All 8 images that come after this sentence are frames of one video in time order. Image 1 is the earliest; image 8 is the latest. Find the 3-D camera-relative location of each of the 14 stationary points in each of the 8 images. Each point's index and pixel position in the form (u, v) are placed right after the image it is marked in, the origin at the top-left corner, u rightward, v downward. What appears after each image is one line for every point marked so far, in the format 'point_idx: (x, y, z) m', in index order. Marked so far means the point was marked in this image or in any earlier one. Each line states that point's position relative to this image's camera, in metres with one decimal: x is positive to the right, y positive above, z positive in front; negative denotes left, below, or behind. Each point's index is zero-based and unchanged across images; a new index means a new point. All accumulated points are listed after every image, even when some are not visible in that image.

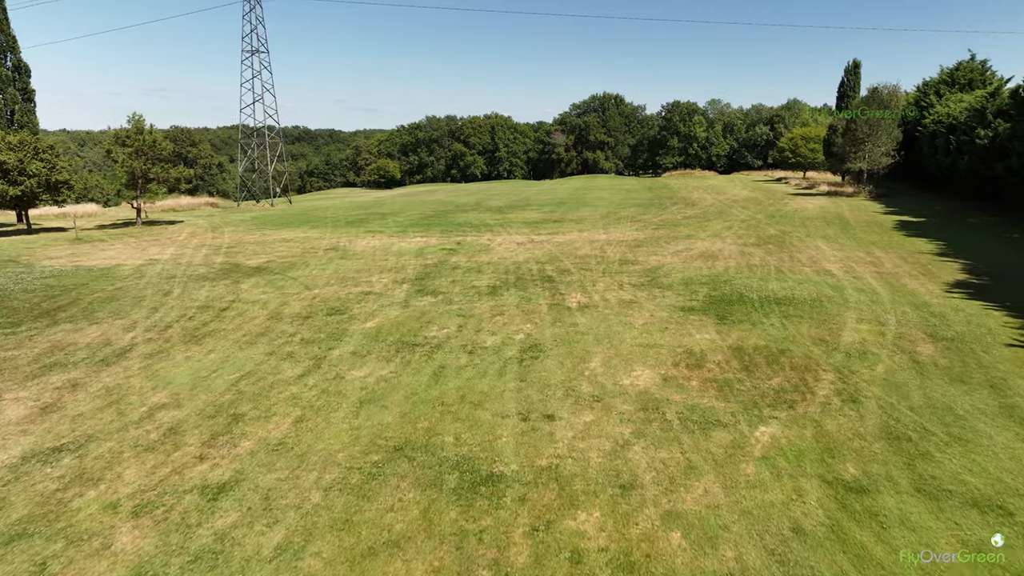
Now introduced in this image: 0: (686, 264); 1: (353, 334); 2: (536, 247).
0: (+3.3, +0.4, +13.3) m
1: (-1.9, -0.6, +8.6) m
2: (+0.5, +0.9, +16.0) m
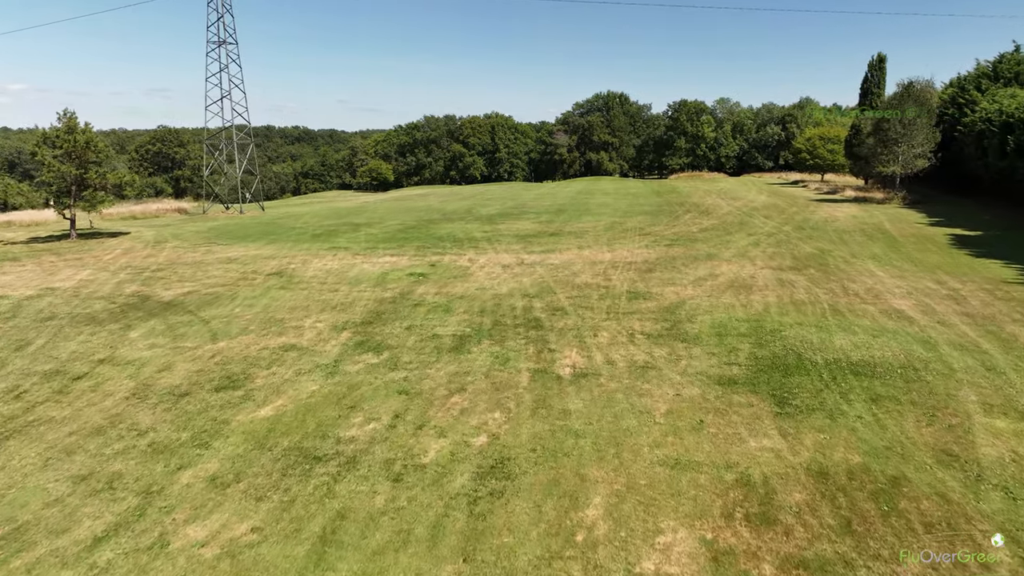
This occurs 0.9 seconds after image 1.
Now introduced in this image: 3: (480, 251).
0: (+2.9, -0.2, +10.4) m
1: (-2.3, -1.2, +5.7) m
2: (+0.2, +0.3, +13.2) m
3: (-0.7, +0.8, +16.0) m
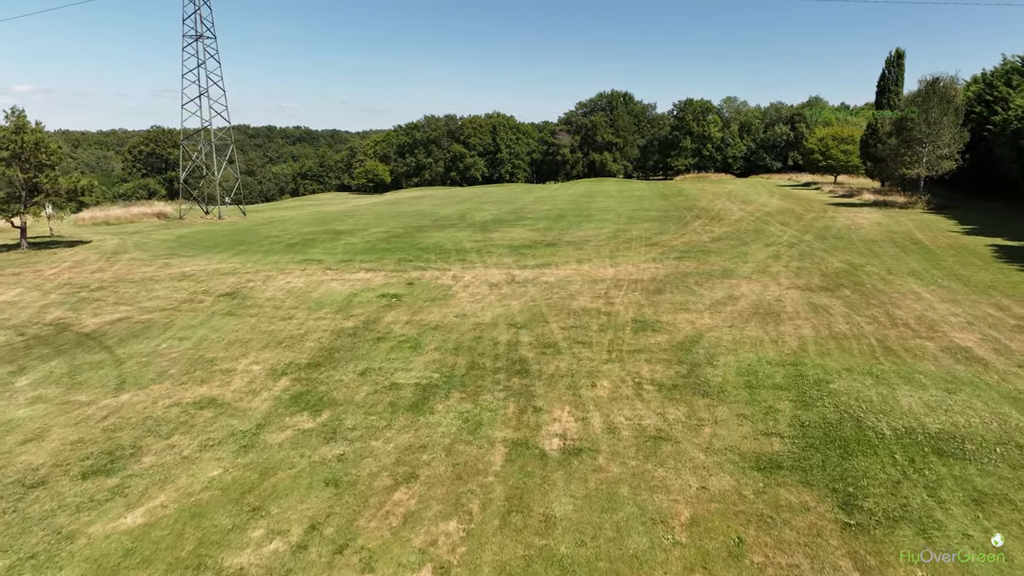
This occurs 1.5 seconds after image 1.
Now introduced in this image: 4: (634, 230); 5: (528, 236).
0: (+2.7, -0.6, +8.7) m
1: (-2.5, -1.5, +4.0) m
2: (0.0, -0.1, +11.4) m
3: (-0.9, +0.4, +14.3) m
4: (+3.4, +1.6, +19.9) m
5: (+0.4, +1.4, +19.2) m
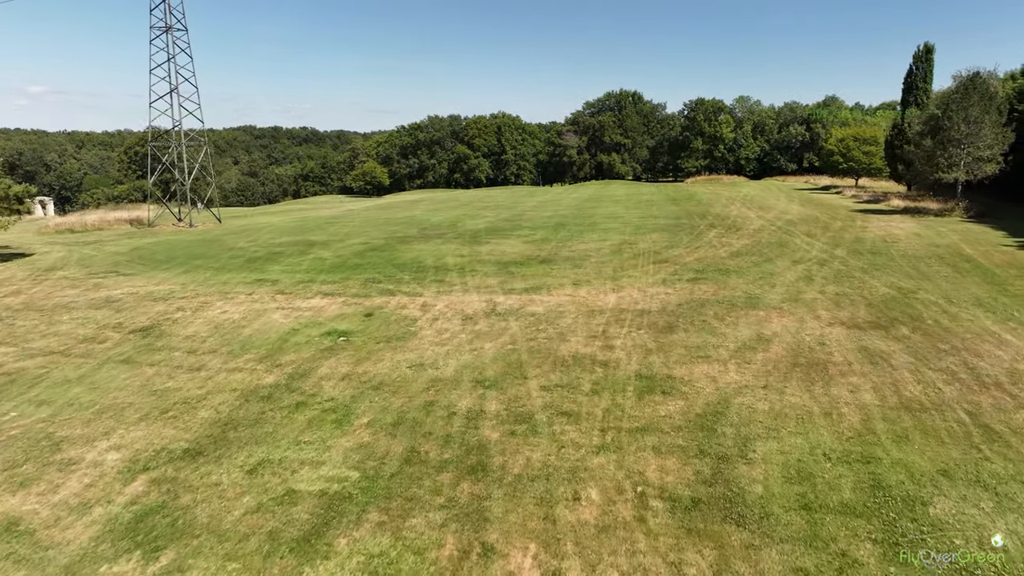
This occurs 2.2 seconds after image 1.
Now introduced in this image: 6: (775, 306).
0: (+2.4, -1.0, +6.5) m
1: (-2.9, -2.0, +1.9) m
2: (-0.3, -0.5, +9.3) m
3: (-1.2, 0.0, +12.2) m
4: (+3.2, +1.1, +17.8) m
5: (+0.2, +0.9, +17.1) m
6: (+3.9, -0.2, +10.5) m
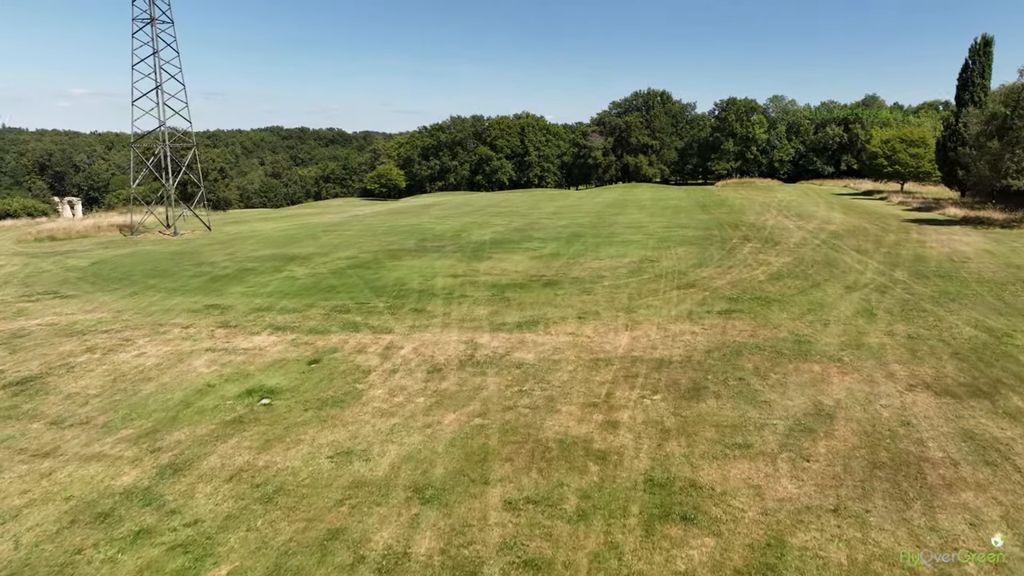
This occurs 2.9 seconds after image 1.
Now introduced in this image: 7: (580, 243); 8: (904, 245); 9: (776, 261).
0: (+2.0, -1.5, +4.2) m
1: (-3.4, -2.4, -0.2) m
2: (-0.5, -1.0, +7.1) m
3: (-1.3, -0.5, +10.0) m
4: (+3.3, +0.6, +15.4) m
5: (+0.3, +0.4, +14.9) m
6: (+3.7, -0.7, +8.2) m
7: (+1.8, +1.2, +18.6) m
8: (+9.5, +1.0, +17.2) m
9: (+5.6, +0.6, +14.9) m
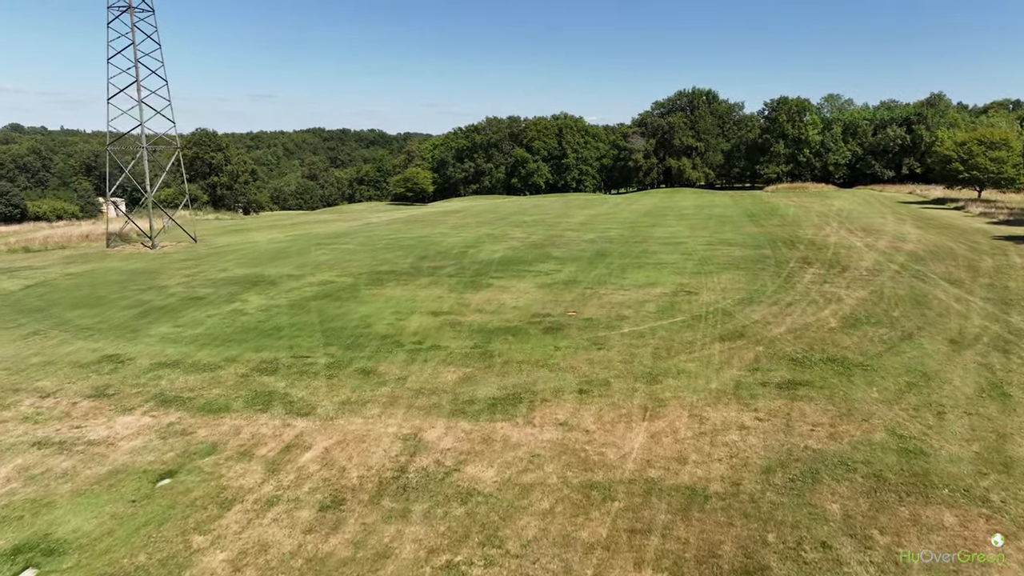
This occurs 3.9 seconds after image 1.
0: (+1.4, -2.2, +1.3) m
1: (-4.3, -3.0, -2.8) m
2: (-1.0, -1.6, +4.3) m
3: (-1.6, -1.1, +7.2) m
4: (+3.3, -0.1, +12.4) m
5: (+0.3, -0.2, +12.0) m
6: (+3.3, -1.4, +5.1) m
7: (+2.0, +0.5, +15.7) m
8: (+9.7, +0.3, +13.8) m
9: (+5.6, -0.1, +11.7) m
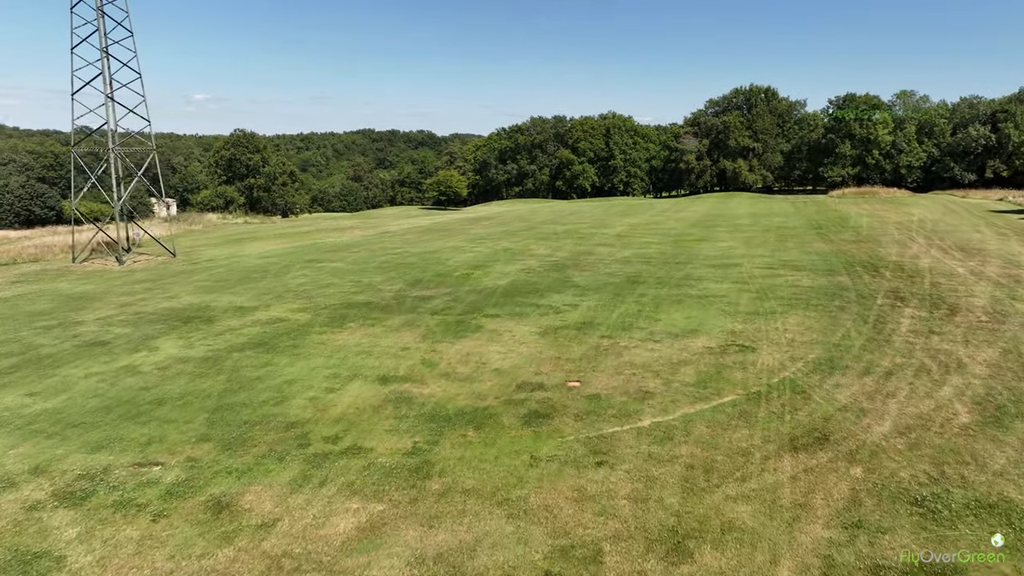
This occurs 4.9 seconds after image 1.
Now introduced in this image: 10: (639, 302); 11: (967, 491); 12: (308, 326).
0: (+0.4, -2.8, -1.9) m
1: (-5.6, -3.6, -5.6) m
2: (-1.7, -2.3, +1.2) m
3: (-2.1, -1.7, +4.2) m
4: (+3.2, -0.8, +9.0) m
5: (+0.1, -0.9, +8.8) m
6: (+2.6, -2.1, +1.7) m
7: (+2.1, -0.2, +12.4) m
8: (+9.6, -0.5, +10.0) m
9: (+5.4, -0.9, +8.2) m
10: (+2.2, -0.2, +12.2) m
11: (+3.4, -1.5, +5.3) m
12: (-3.0, -0.5, +10.7) m
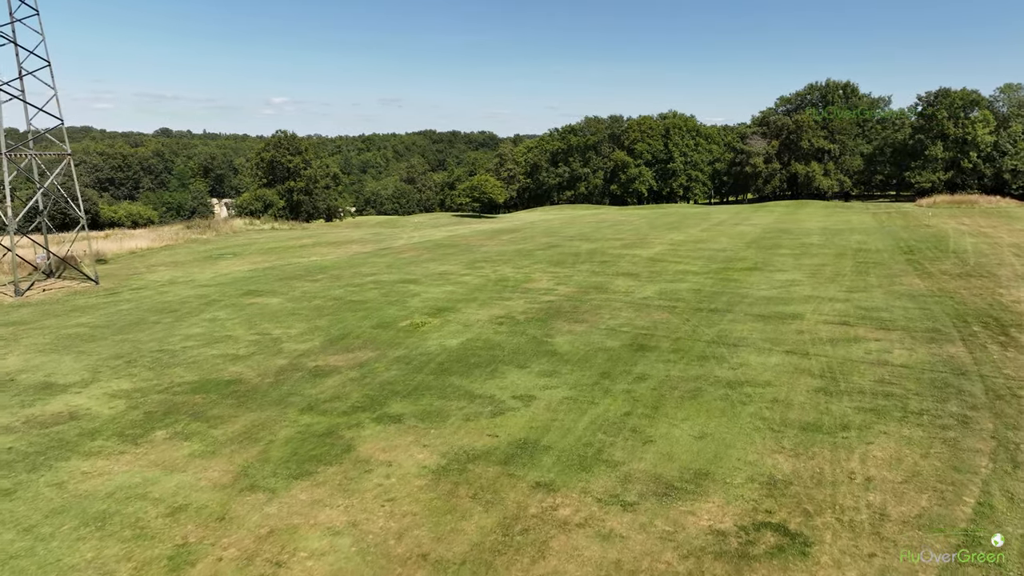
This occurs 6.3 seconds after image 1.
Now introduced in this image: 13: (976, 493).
0: (-1.7, -3.7, -6.1) m
1: (-8.1, -4.3, -9.2) m
2: (-3.6, -3.1, -2.7) m
3: (-3.7, -2.6, +0.3) m
4: (+2.0, -1.7, +4.6) m
5: (-1.0, -1.7, +4.7) m
6: (+0.8, -3.0, -2.6) m
7: (+1.3, -1.1, +8.0) m
8: (+8.5, -1.6, +5.0) m
9: (+4.1, -1.8, +3.6) m
10: (+1.4, -1.1, +7.9) m
11: (+1.9, -2.4, +0.9) m
12: (-4.0, -1.4, +6.8) m
13: (+3.7, -1.5, +5.6) m
